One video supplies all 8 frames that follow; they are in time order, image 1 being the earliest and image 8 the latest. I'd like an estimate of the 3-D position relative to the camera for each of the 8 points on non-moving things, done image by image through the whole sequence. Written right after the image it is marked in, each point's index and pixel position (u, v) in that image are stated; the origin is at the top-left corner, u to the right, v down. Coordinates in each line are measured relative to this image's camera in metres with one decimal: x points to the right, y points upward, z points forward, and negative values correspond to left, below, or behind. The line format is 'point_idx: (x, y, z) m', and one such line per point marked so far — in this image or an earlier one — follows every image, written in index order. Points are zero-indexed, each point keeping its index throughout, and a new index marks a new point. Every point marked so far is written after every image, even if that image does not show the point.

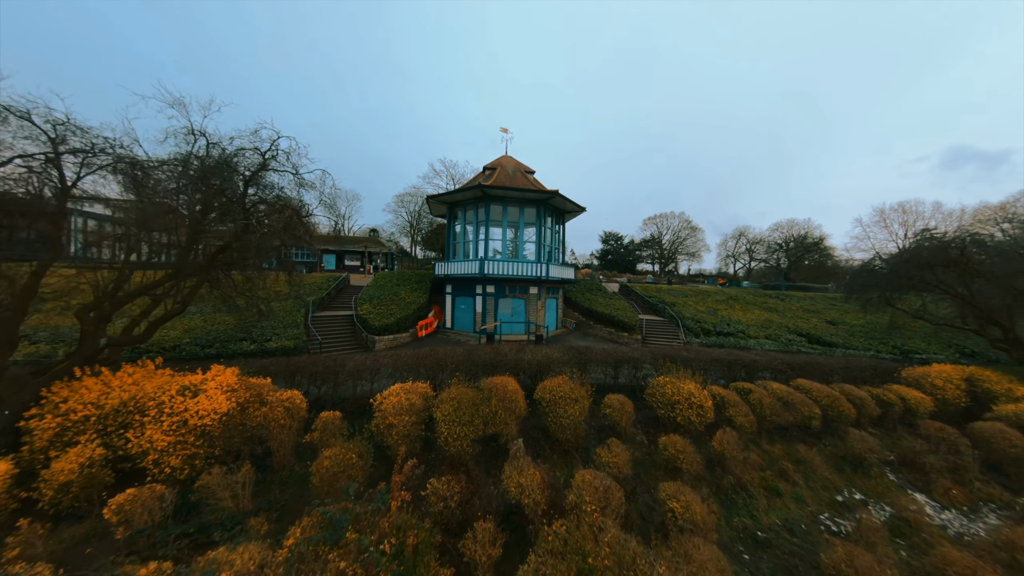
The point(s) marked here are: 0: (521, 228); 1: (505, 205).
0: (+0.5, +3.3, +16.2) m
1: (-0.4, +4.5, +15.9) m
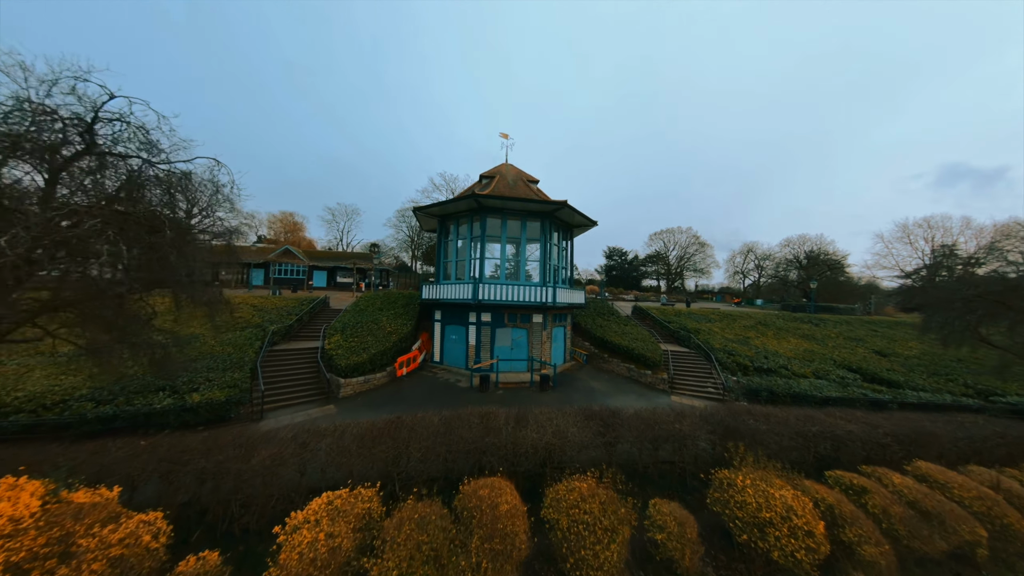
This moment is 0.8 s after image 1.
0: (+0.5, +2.0, +13.9) m
1: (-0.3, +3.3, +13.7) m
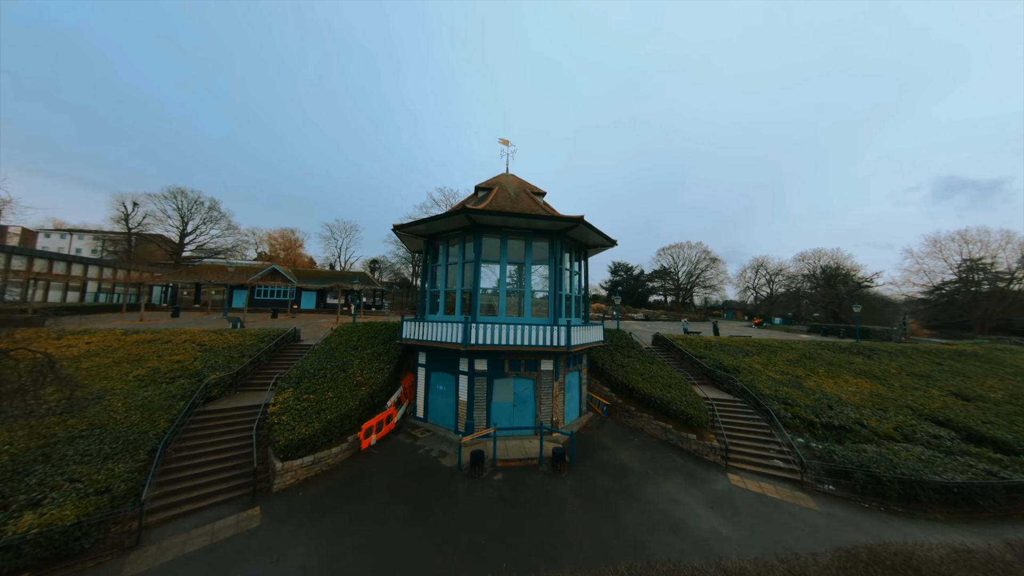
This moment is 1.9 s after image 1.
0: (+0.6, +0.6, +11.2) m
1: (-0.3, +1.9, +11.0) m
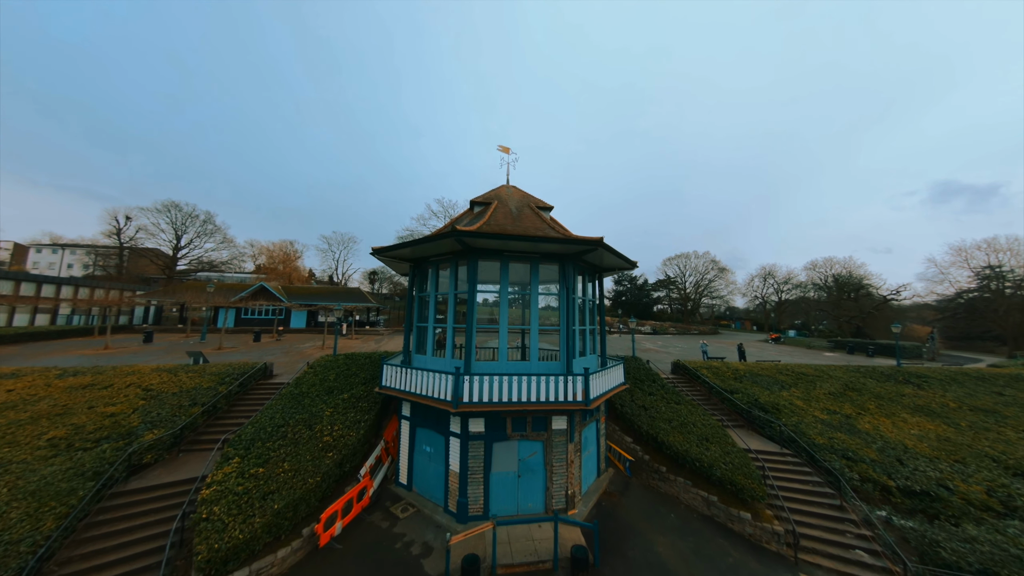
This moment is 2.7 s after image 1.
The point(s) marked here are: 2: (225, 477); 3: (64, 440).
0: (+0.7, -0.5, +9.2) m
1: (-0.2, +0.7, +9.1) m
2: (-7.1, -4.7, +7.3) m
3: (-12.8, -4.3, +8.4) m
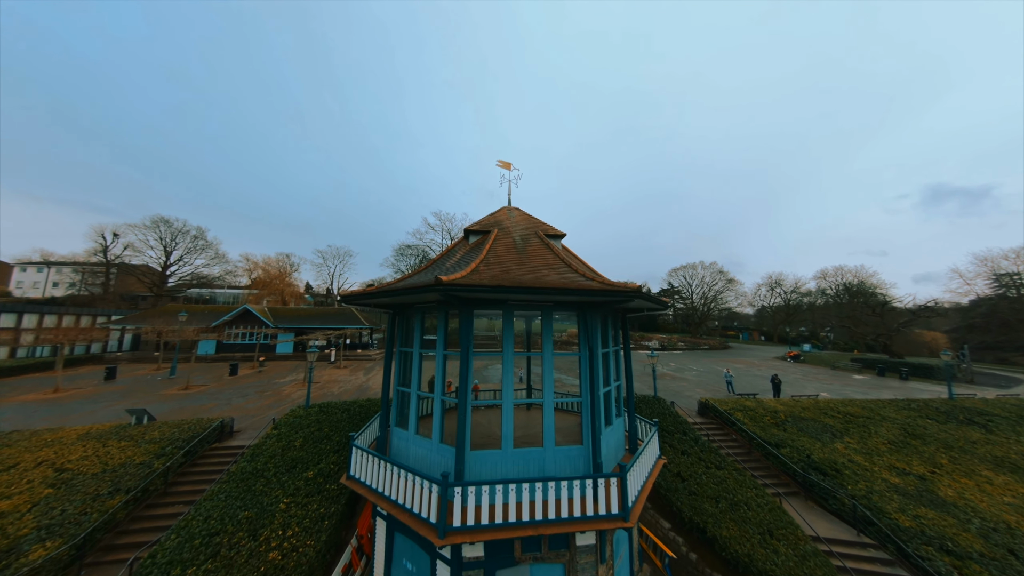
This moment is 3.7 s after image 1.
0: (+0.8, -1.9, +7.1) m
1: (-0.1, -0.7, +7.0) m
2: (-6.9, -6.1, +5.1) m
3: (-12.6, -5.9, +6.2) m
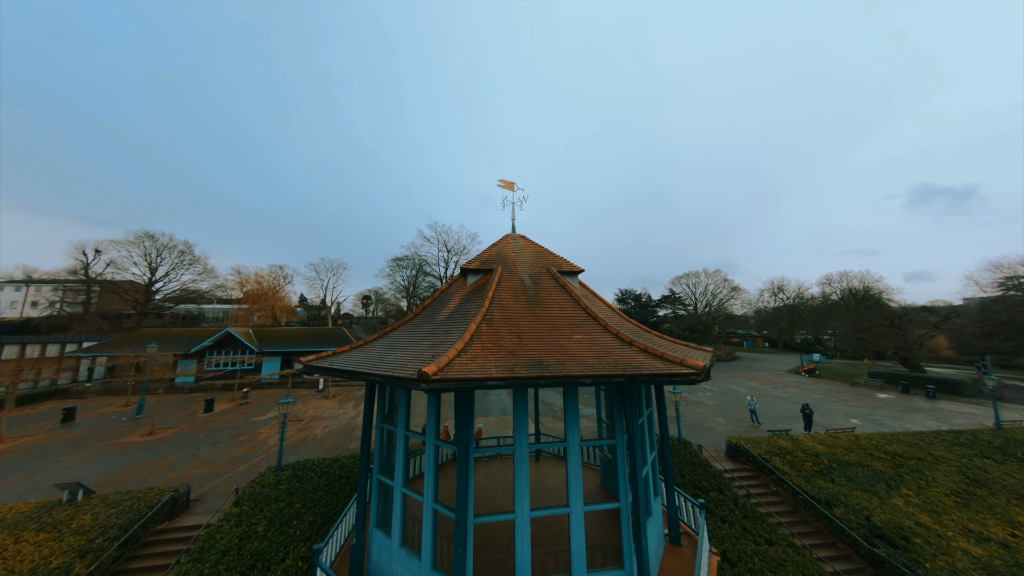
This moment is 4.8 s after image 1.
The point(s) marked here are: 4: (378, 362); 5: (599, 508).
0: (+1.1, -3.1, +5.4) m
1: (+0.2, -1.9, +5.3) m
2: (-6.6, -7.5, +3.3) m
3: (-12.3, -7.3, +4.3) m
4: (-2.6, -1.5, +5.6) m
5: (+1.6, -3.9, +5.4) m
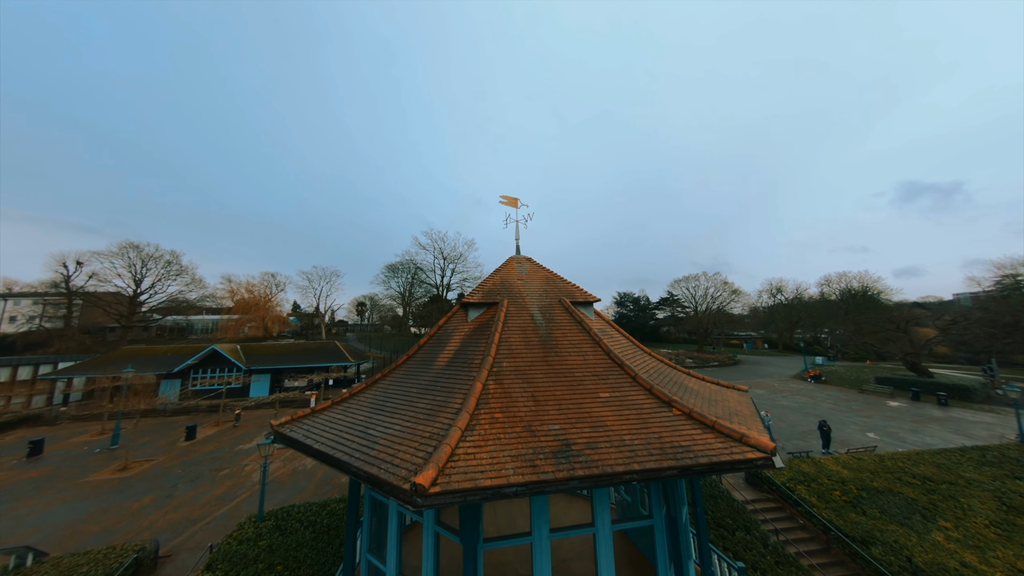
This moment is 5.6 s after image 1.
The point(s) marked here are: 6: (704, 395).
0: (+1.4, -3.9, +4.4) m
1: (+0.4, -2.7, +4.3) m
2: (-6.2, -8.4, +2.2) m
3: (-12.0, -8.3, +3.2) m
4: (-2.4, -2.3, +4.6) m
5: (+1.9, -4.7, +4.5) m
6: (+3.9, -2.2, +6.0) m
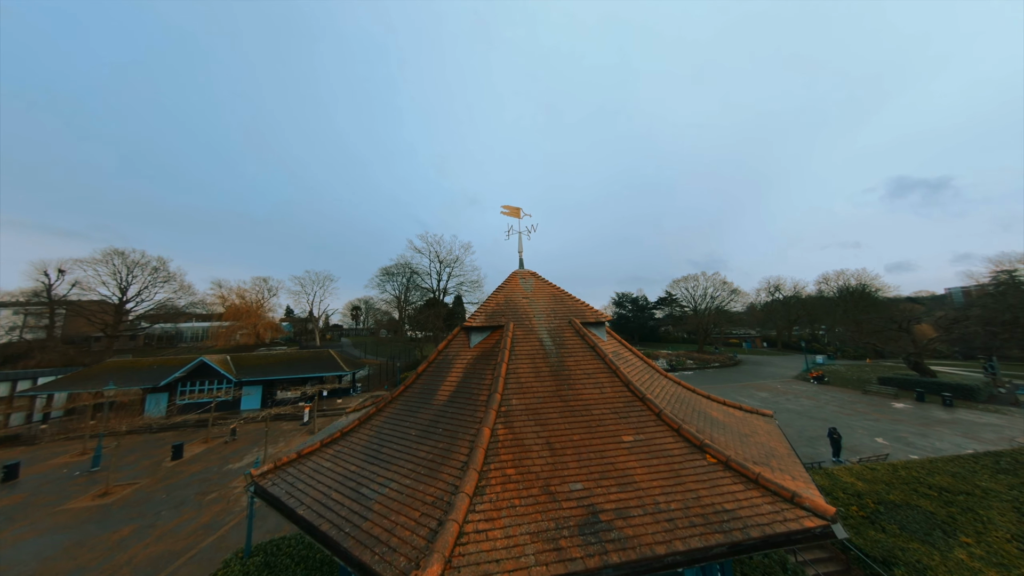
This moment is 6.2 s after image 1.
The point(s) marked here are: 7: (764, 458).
0: (+1.6, -4.3, +3.9) m
1: (+0.6, -3.2, +3.8) m
2: (-5.9, -8.9, +1.5) m
3: (-11.7, -8.9, +2.5) m
4: (-2.2, -2.8, +4.0) m
5: (+2.1, -5.1, +3.9) m
6: (+4.0, -2.6, +5.4) m
7: (+4.0, -2.7, +4.7) m
